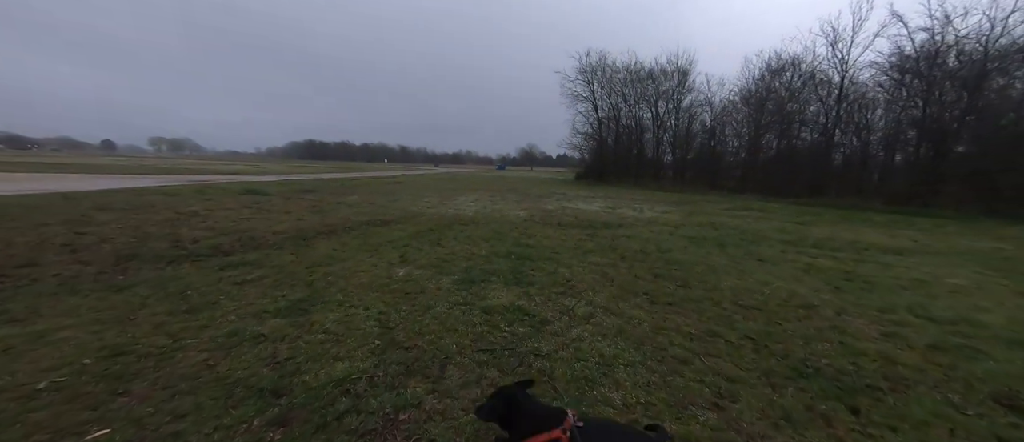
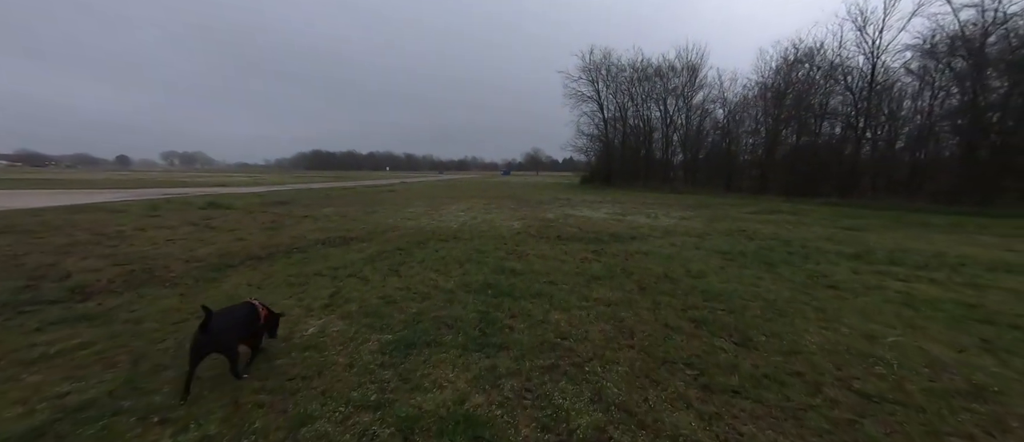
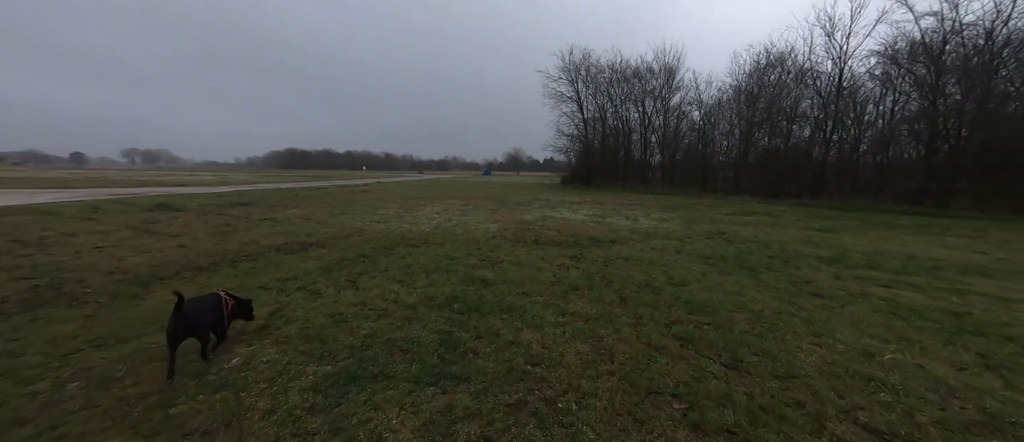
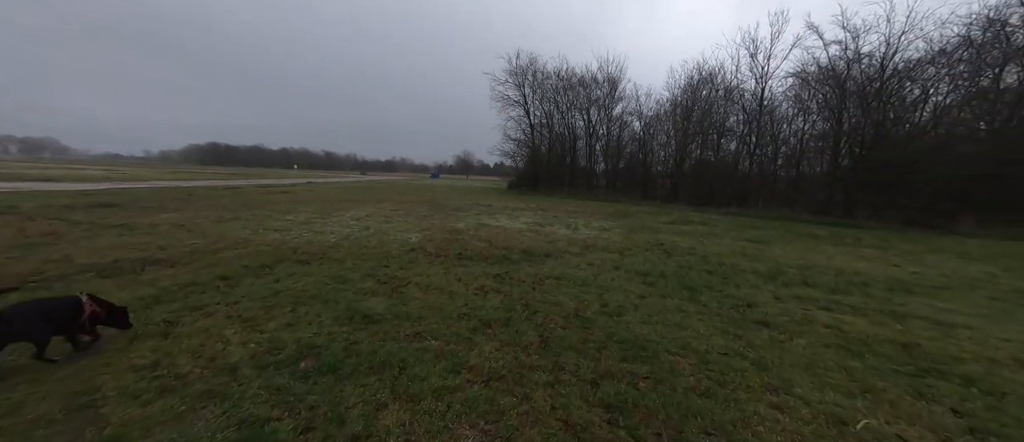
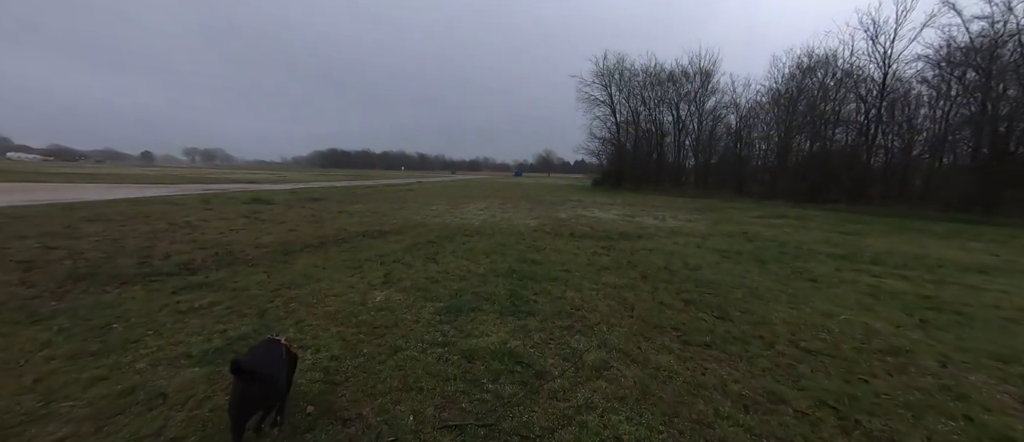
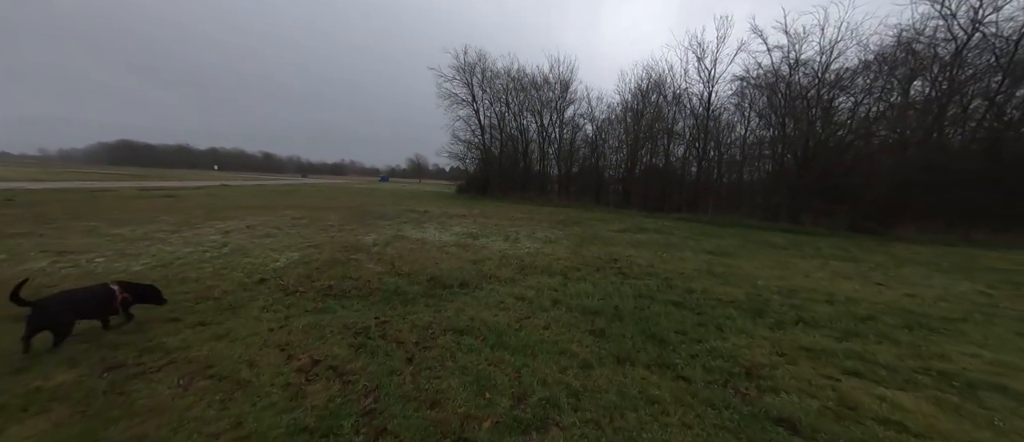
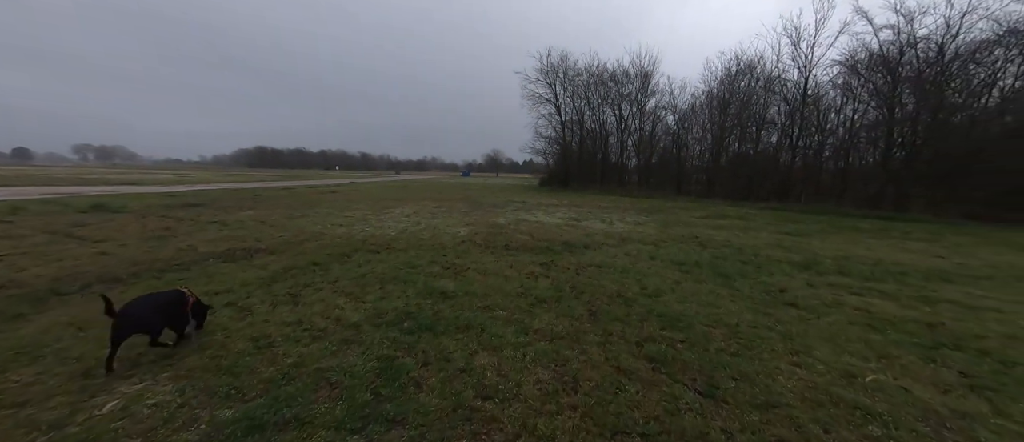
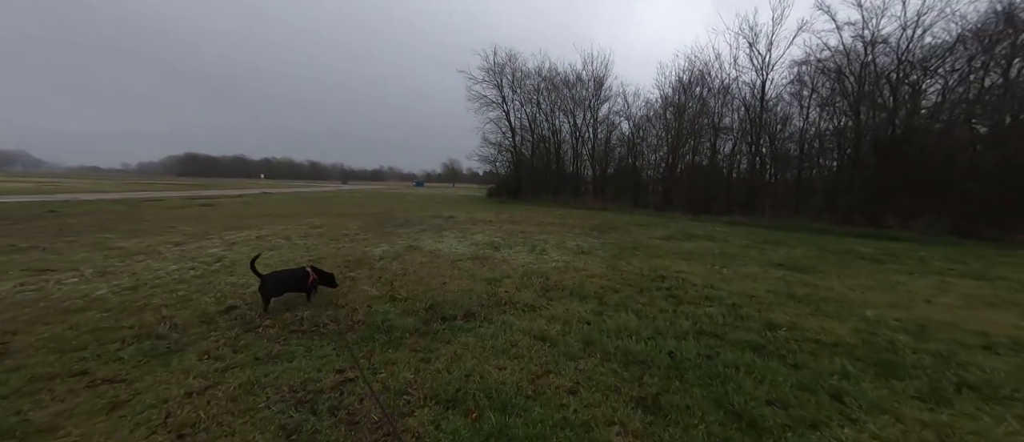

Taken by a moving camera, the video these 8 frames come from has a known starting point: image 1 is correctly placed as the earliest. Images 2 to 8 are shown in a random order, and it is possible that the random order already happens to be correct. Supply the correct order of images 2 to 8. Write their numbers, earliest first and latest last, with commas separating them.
5, 2, 3, 7, 4, 6, 8
